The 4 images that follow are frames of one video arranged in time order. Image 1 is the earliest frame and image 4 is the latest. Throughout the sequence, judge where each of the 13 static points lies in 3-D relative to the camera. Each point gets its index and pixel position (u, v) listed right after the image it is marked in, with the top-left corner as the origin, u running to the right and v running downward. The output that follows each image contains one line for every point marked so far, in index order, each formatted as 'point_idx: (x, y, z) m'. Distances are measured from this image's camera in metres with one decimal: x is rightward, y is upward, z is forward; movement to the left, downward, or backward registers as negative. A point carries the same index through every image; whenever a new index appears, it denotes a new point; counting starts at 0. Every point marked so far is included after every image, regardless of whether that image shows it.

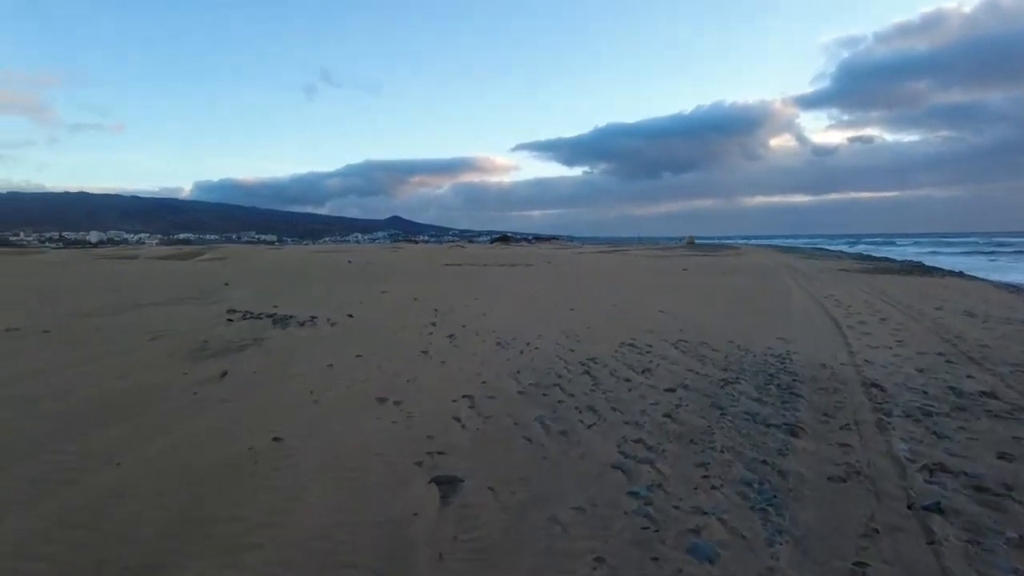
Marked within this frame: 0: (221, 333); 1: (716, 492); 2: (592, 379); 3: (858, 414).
0: (-5.1, -0.8, +12.4) m
1: (+1.4, -1.4, +5.0) m
2: (+1.0, -1.1, +8.7) m
3: (+3.5, -1.3, +7.1) m
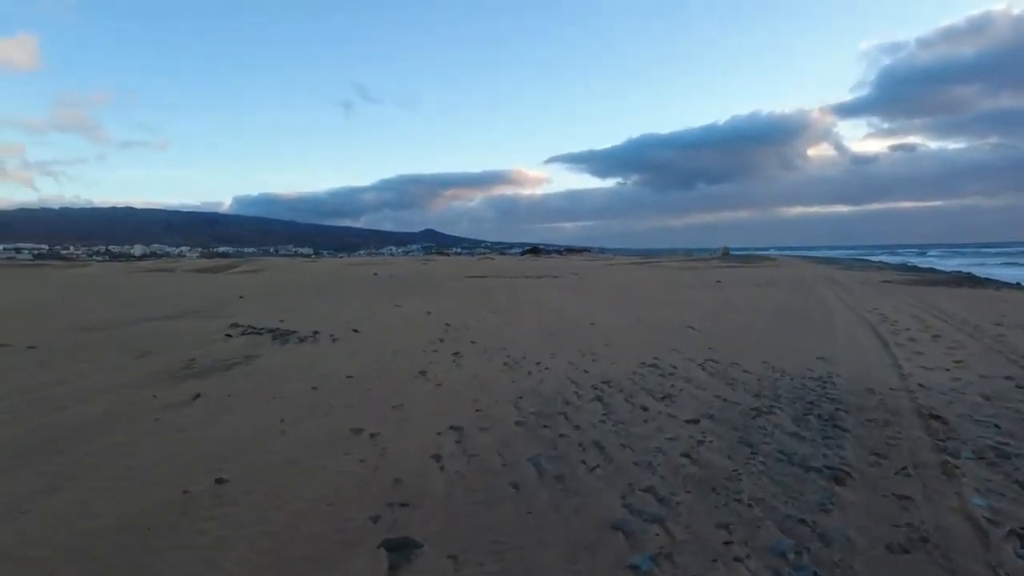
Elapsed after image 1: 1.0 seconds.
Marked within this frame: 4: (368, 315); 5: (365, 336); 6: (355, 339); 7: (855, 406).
0: (-4.9, -1.0, +11.7) m
1: (+1.3, -1.5, +3.9) m
2: (+1.0, -1.3, +7.6) m
3: (+3.4, -1.4, +5.9) m
4: (-3.3, -0.6, +16.5) m
5: (-2.7, -0.9, +13.3) m
6: (-2.9, -0.9, +12.9) m
7: (+3.7, -1.3, +7.7) m
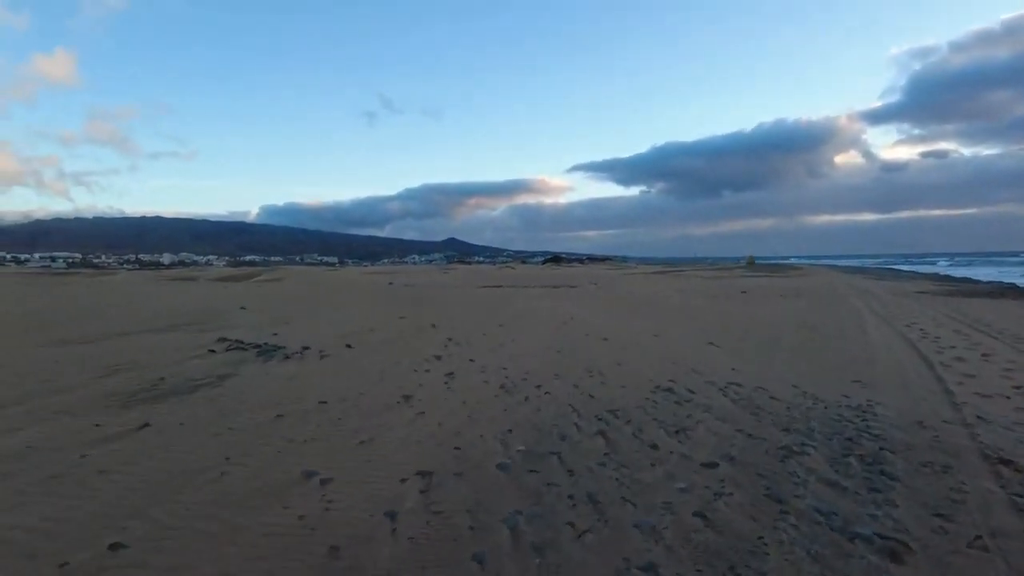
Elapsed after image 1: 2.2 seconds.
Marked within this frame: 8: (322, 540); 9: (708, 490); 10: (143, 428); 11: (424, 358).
0: (-4.9, -1.2, +10.8) m
1: (+1.0, -1.6, +2.8) m
2: (+0.9, -1.4, +6.5) m
3: (+3.2, -1.5, +4.7) m
4: (-3.2, -0.9, +15.6) m
5: (-2.6, -1.1, +12.3) m
6: (-2.8, -1.1, +12.0) m
7: (+3.6, -1.4, +6.5) m
8: (-1.2, -1.5, +4.4) m
9: (+1.5, -1.5, +5.3) m
10: (-3.6, -1.4, +7.0) m
11: (-1.4, -1.1, +11.5) m
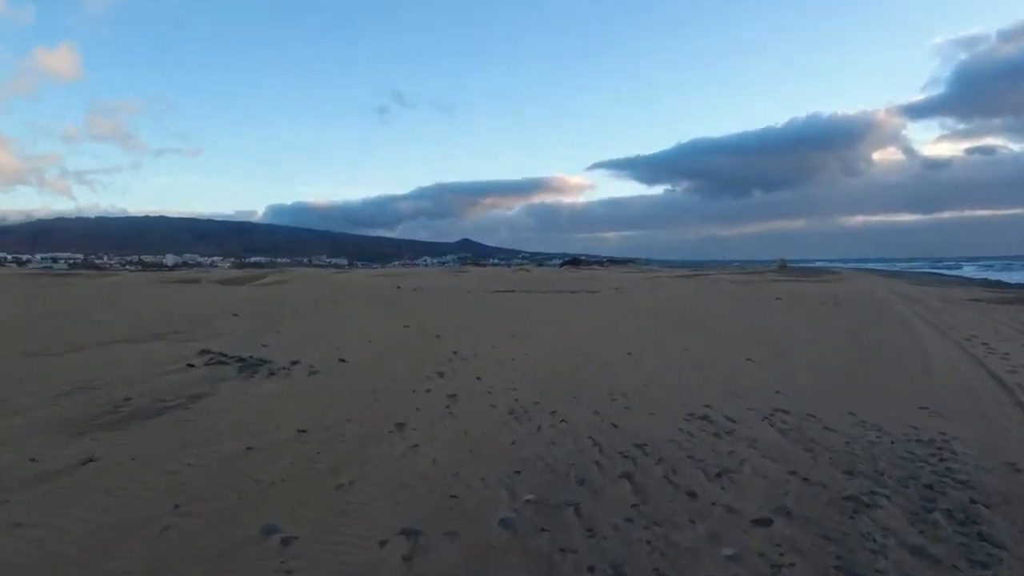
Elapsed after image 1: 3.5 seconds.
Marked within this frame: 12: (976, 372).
0: (-4.8, -1.3, +9.8) m
1: (+1.0, -1.7, +1.7) m
2: (+0.9, -1.5, +5.4) m
3: (+3.2, -1.6, +3.5) m
4: (-2.9, -1.0, +14.5) m
5: (-2.4, -1.2, +11.2) m
6: (-2.6, -1.2, +10.9) m
7: (+3.7, -1.5, +5.3) m
8: (-1.2, -1.6, +3.3) m
9: (+1.5, -1.6, +4.2) m
10: (-3.6, -1.5, +5.9) m
11: (-1.2, -1.2, +10.4) m
12: (+7.0, -1.2, +10.9) m
